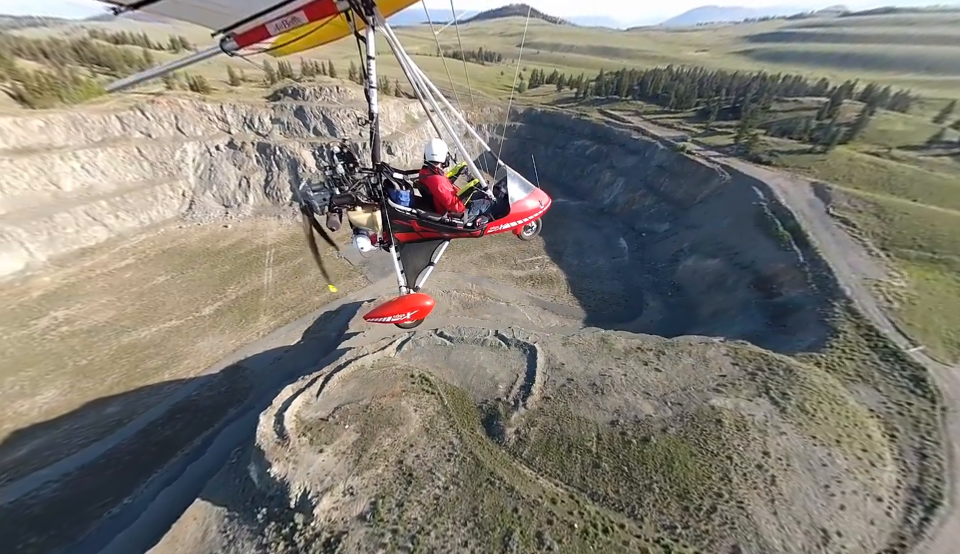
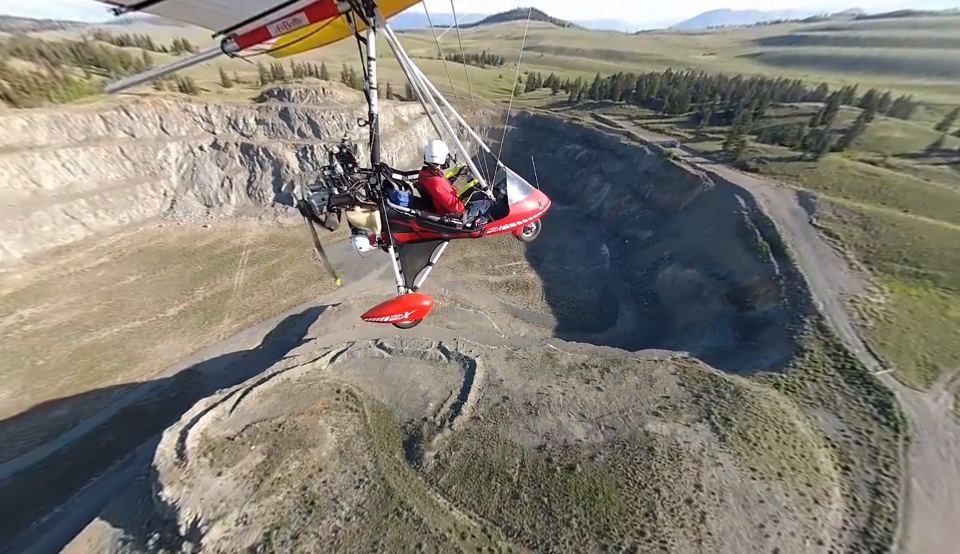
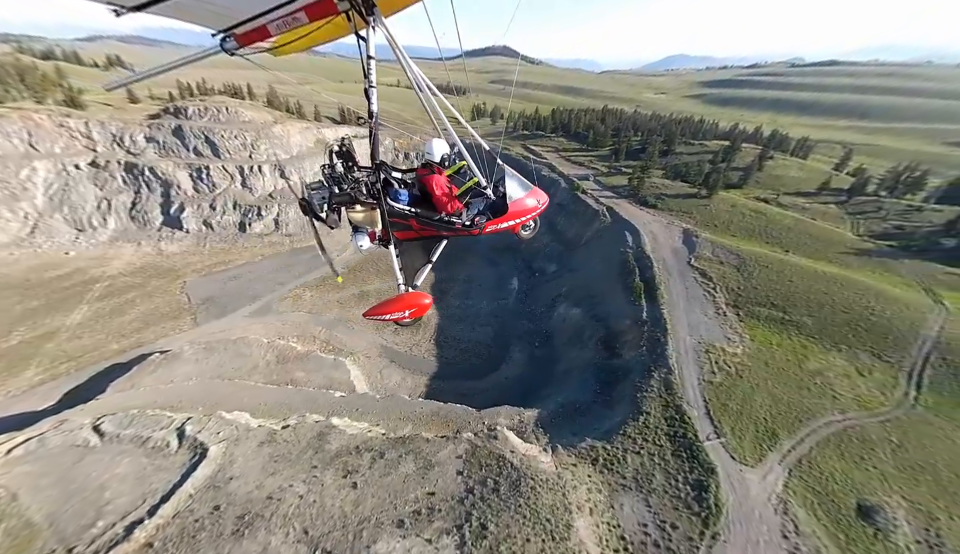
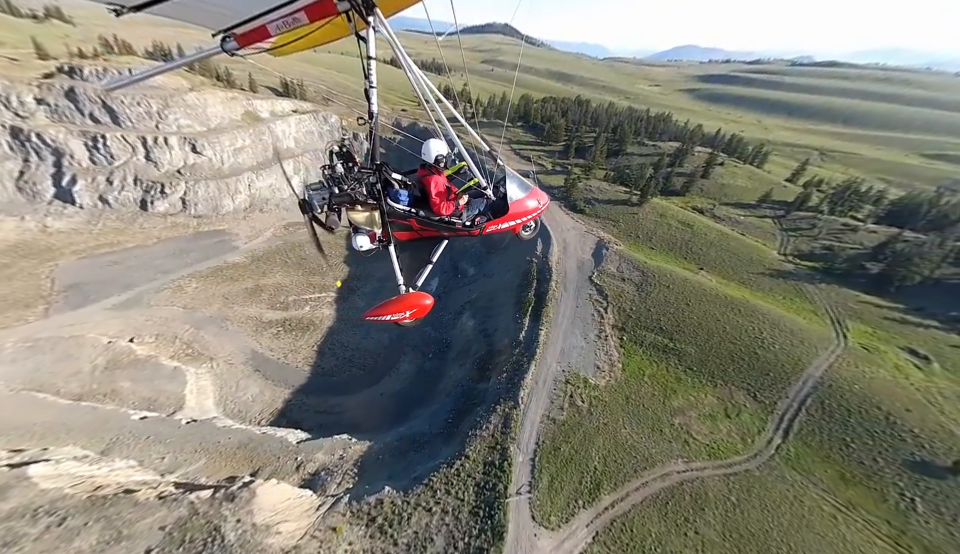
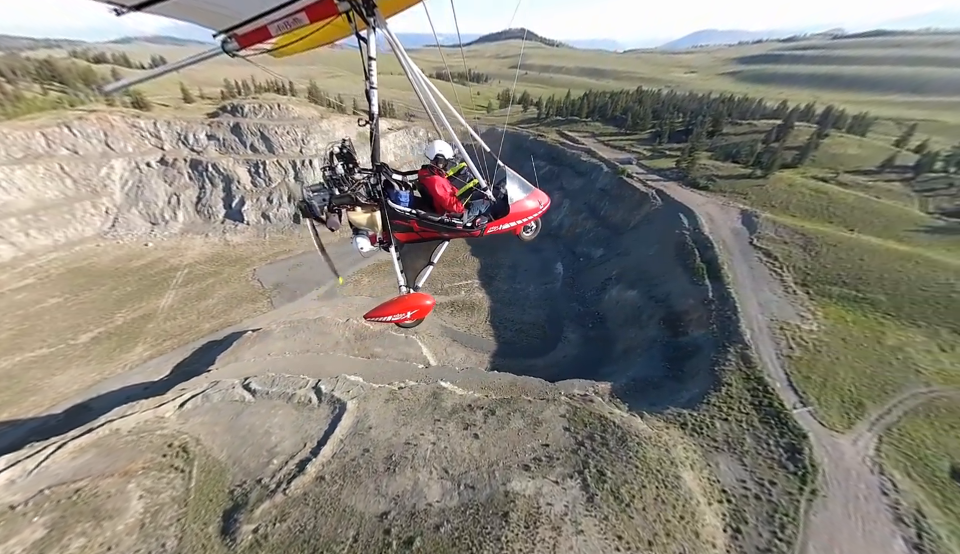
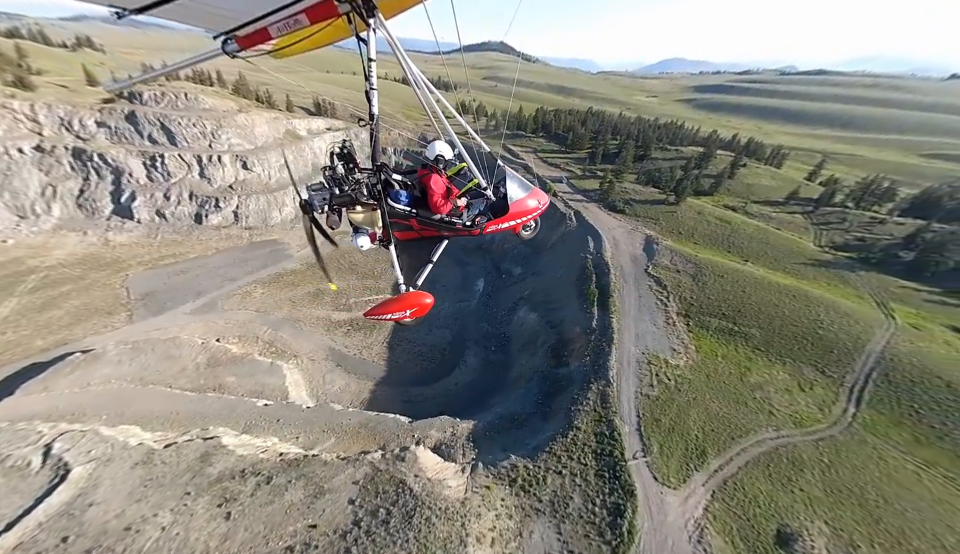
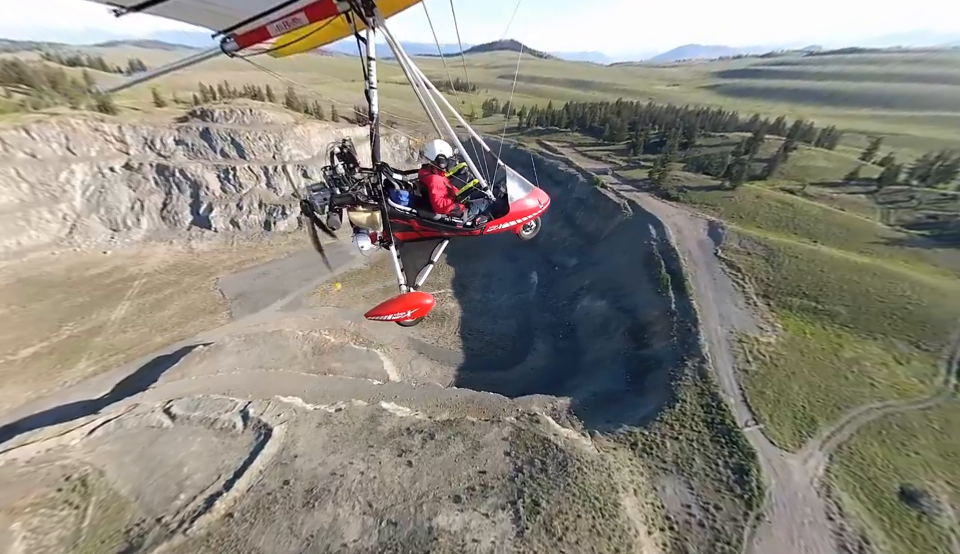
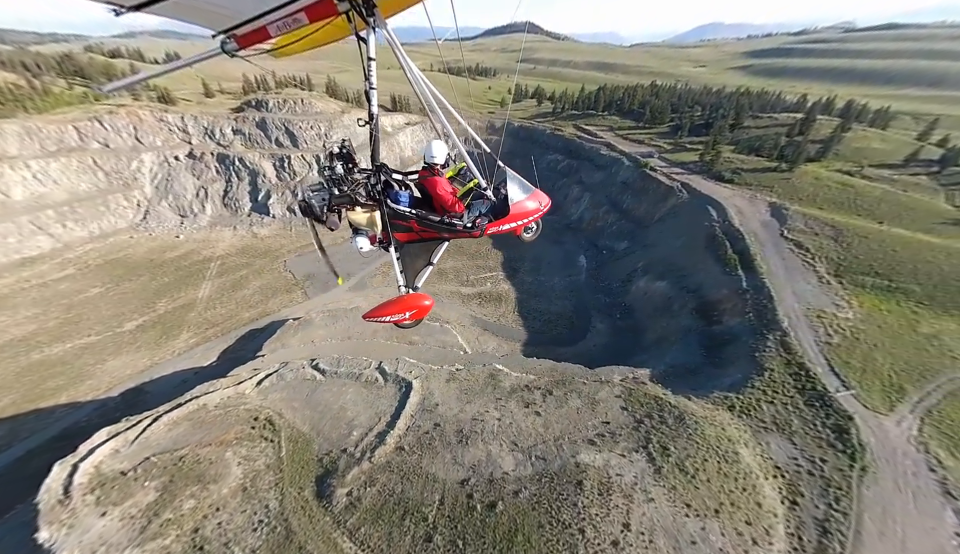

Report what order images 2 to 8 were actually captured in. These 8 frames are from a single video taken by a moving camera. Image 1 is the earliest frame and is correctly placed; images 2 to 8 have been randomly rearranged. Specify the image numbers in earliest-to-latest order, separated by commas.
2, 8, 5, 7, 3, 6, 4
